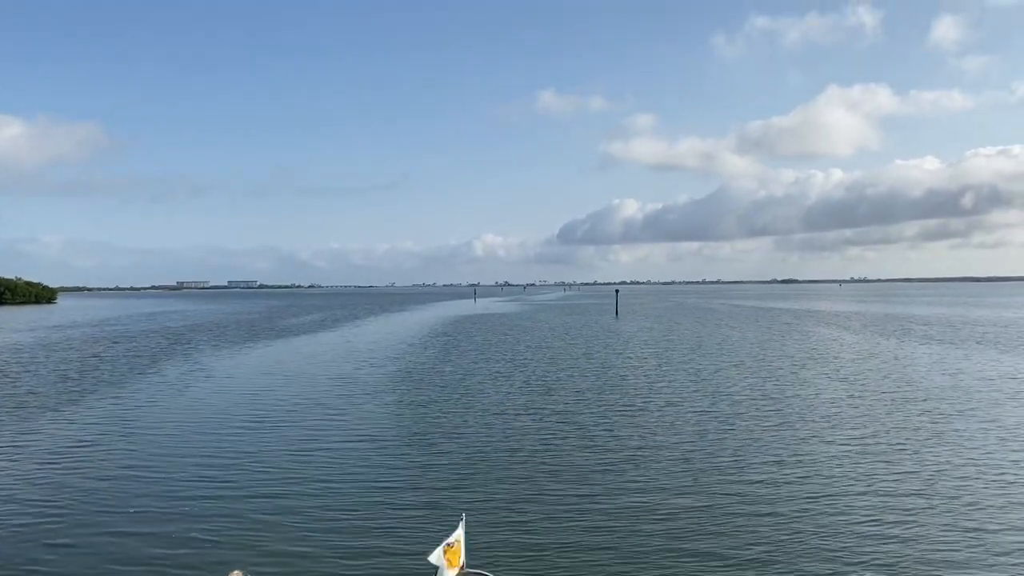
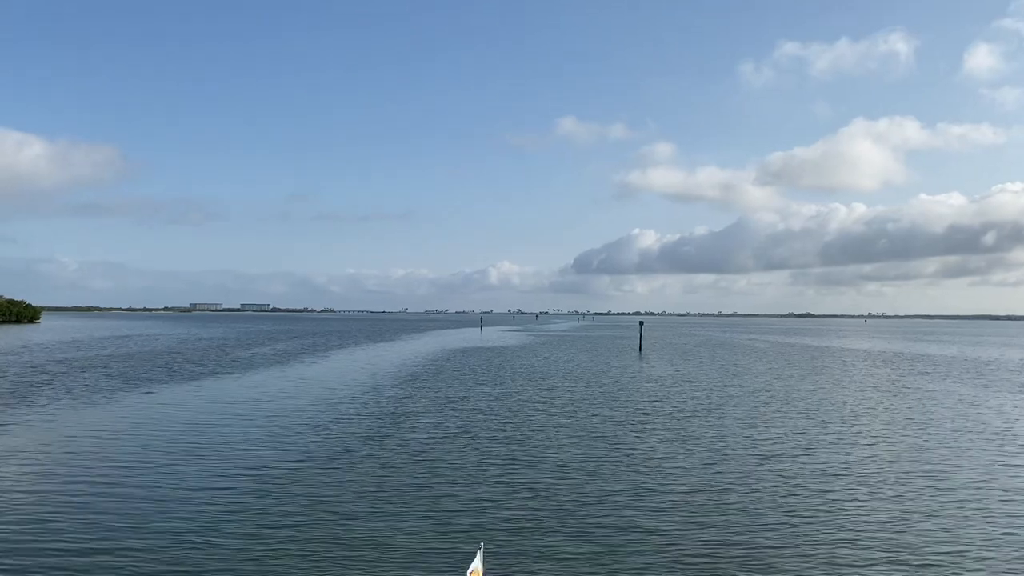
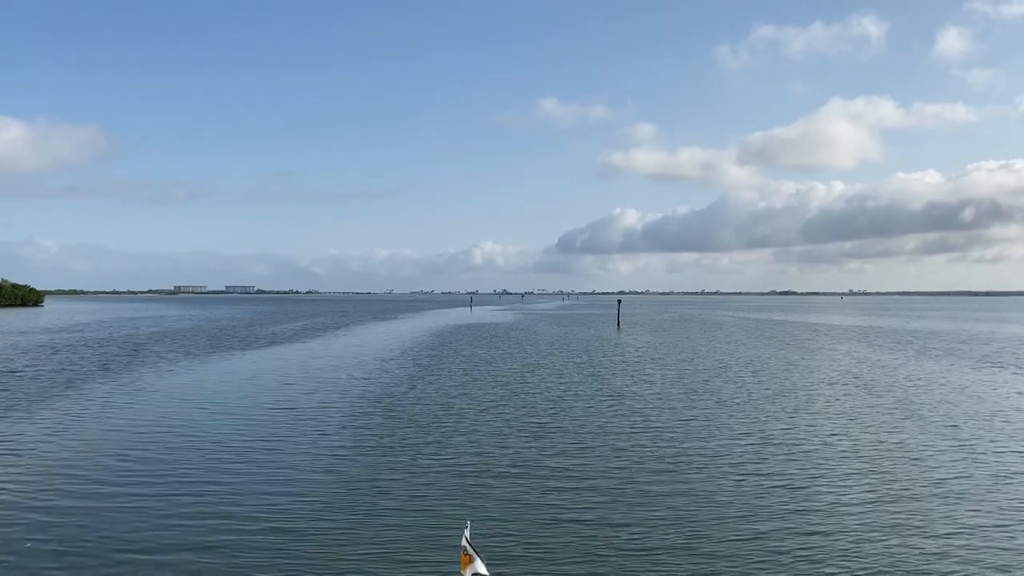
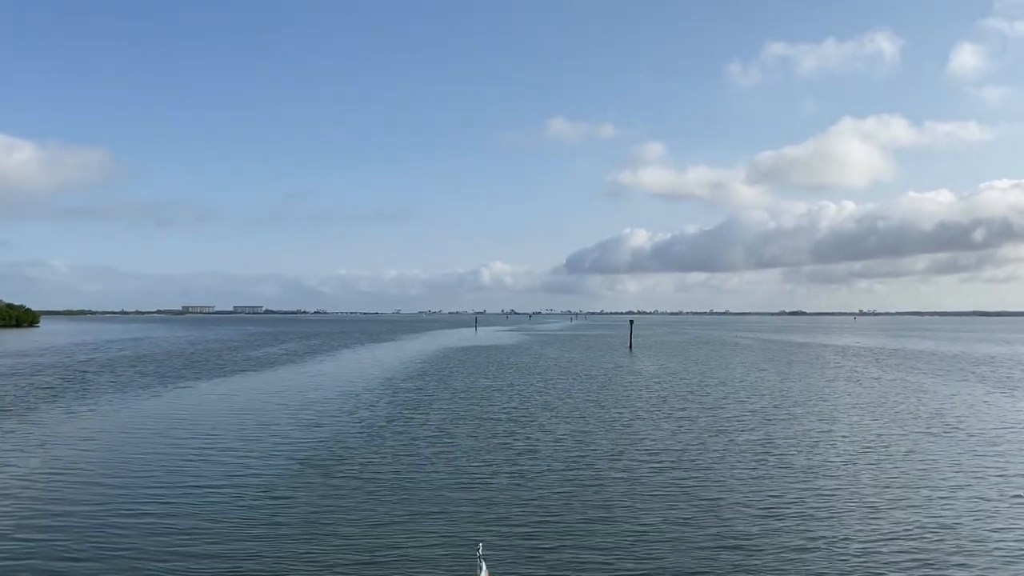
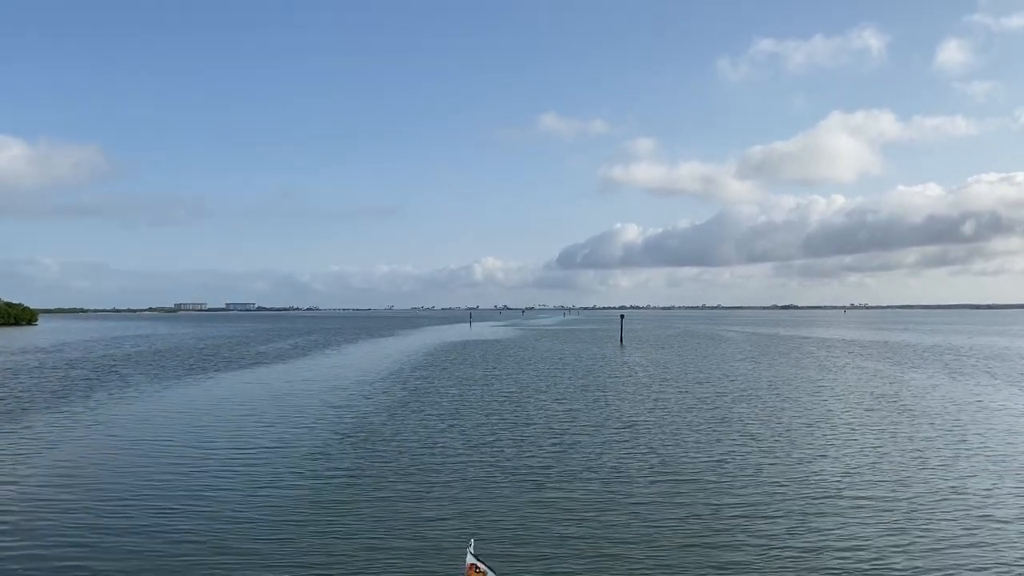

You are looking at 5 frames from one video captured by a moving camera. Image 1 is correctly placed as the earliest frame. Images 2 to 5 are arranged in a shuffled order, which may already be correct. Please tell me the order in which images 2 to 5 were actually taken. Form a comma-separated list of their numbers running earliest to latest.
3, 5, 4, 2
